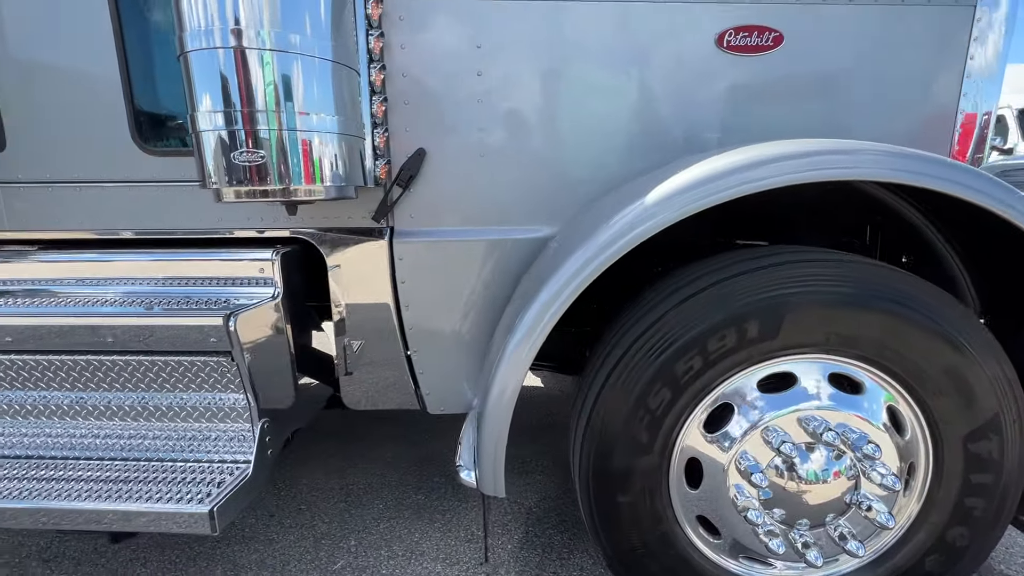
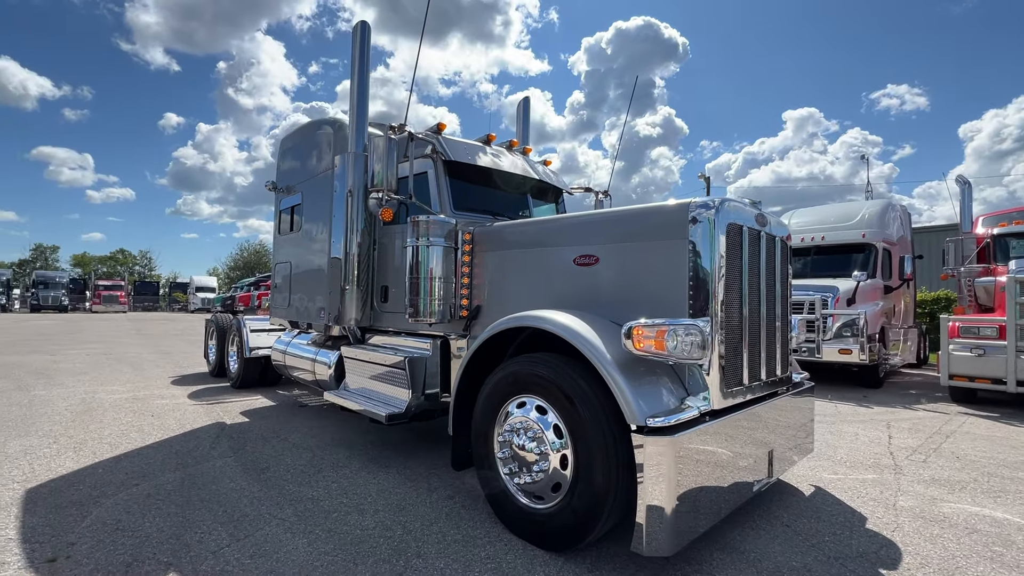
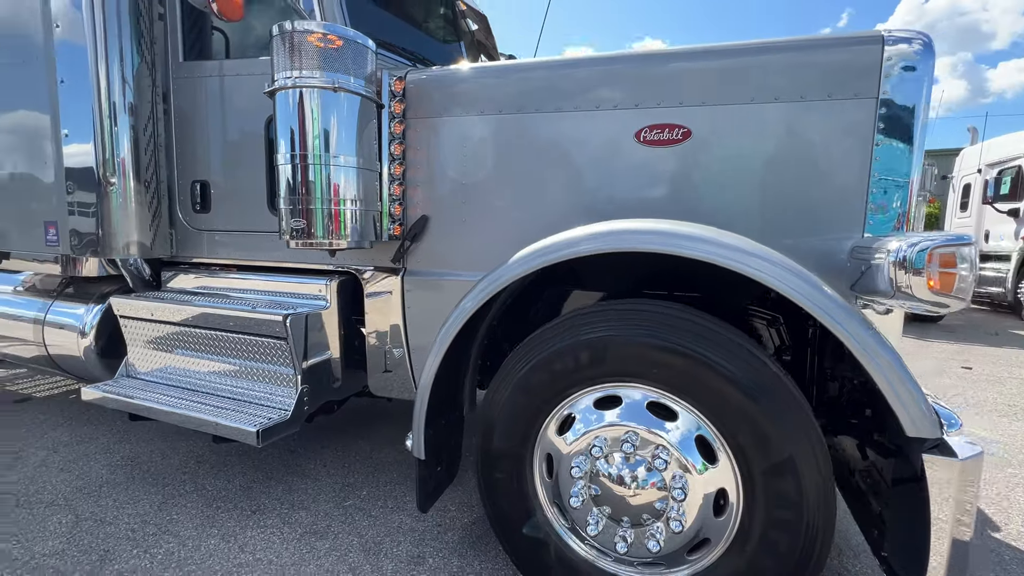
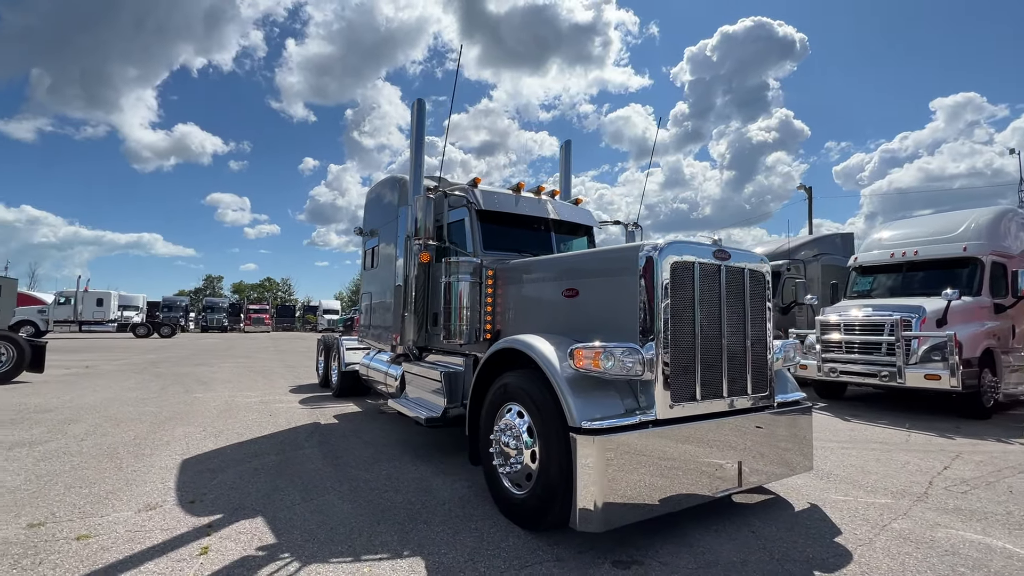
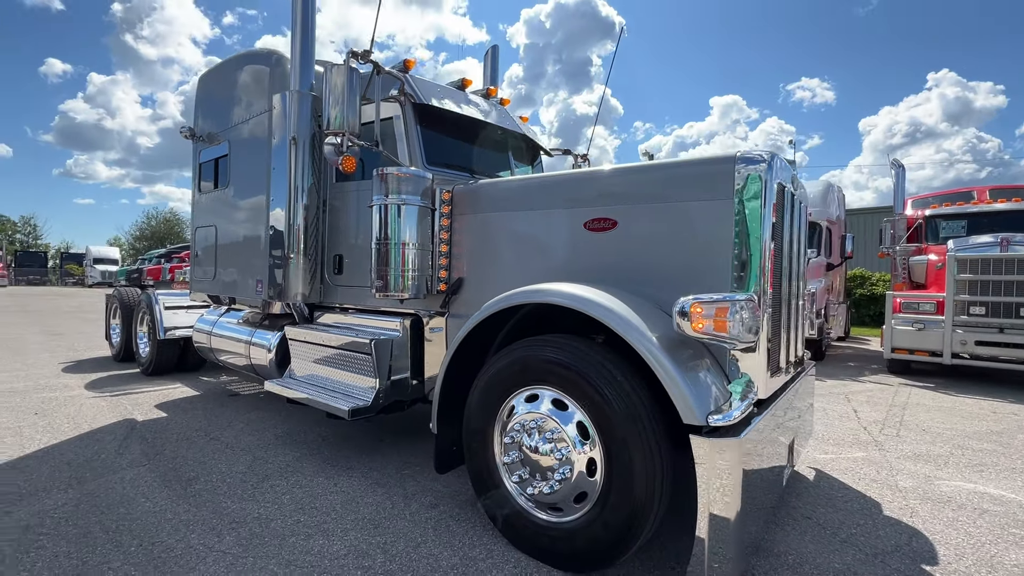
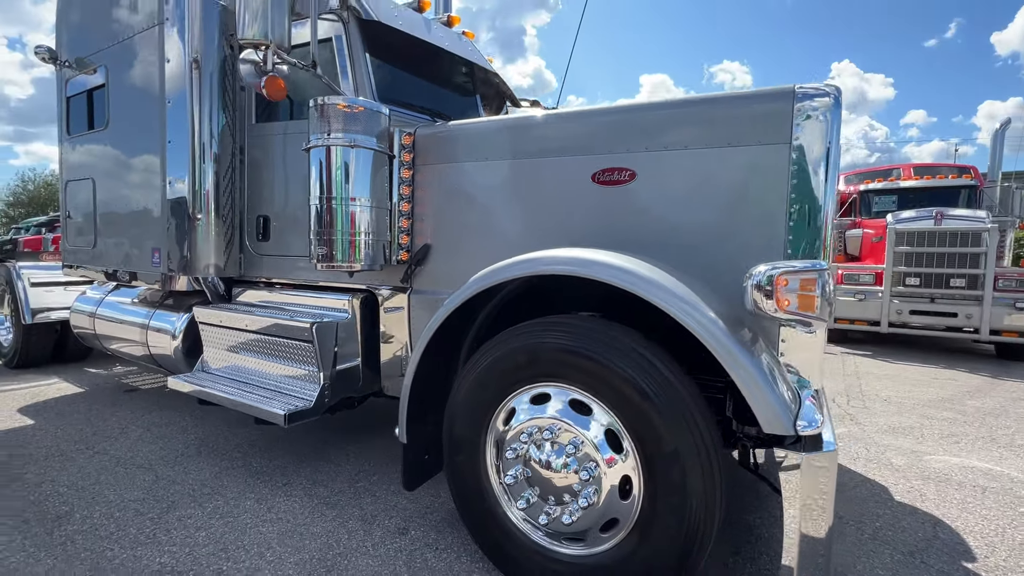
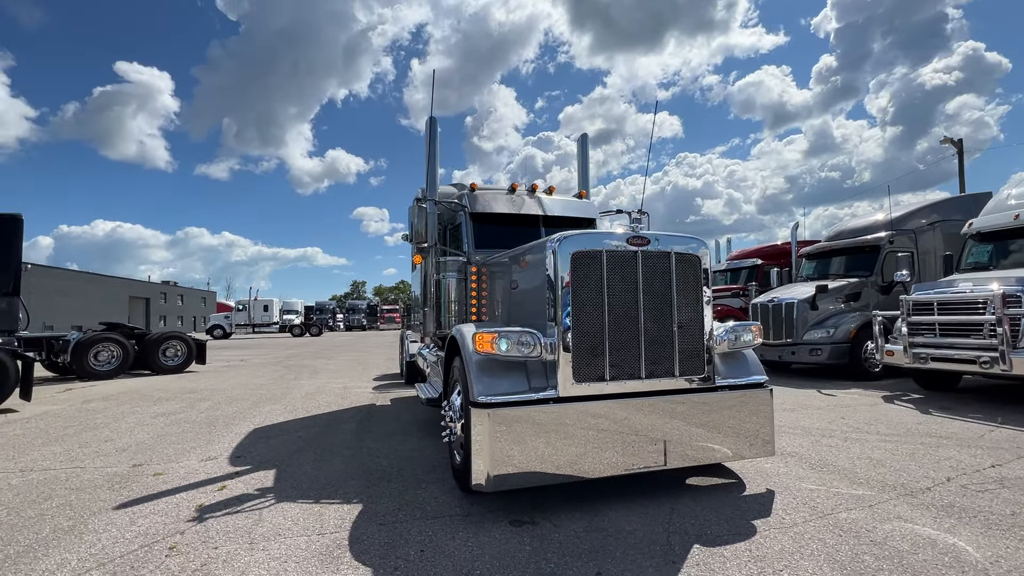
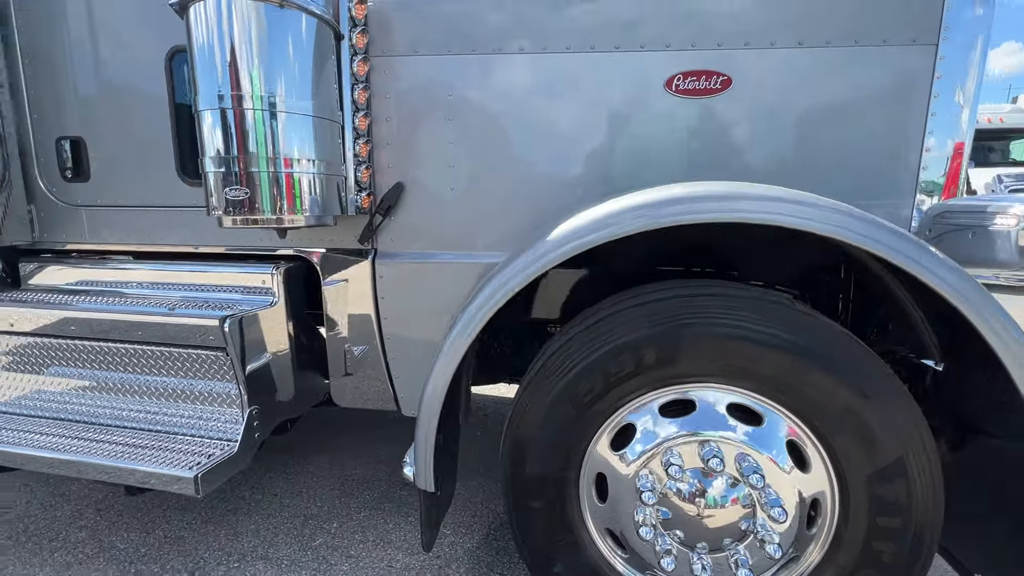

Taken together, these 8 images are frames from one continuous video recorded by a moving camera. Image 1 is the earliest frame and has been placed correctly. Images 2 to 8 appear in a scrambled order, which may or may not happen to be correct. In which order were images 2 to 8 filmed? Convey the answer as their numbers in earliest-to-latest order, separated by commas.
8, 3, 6, 5, 2, 4, 7
